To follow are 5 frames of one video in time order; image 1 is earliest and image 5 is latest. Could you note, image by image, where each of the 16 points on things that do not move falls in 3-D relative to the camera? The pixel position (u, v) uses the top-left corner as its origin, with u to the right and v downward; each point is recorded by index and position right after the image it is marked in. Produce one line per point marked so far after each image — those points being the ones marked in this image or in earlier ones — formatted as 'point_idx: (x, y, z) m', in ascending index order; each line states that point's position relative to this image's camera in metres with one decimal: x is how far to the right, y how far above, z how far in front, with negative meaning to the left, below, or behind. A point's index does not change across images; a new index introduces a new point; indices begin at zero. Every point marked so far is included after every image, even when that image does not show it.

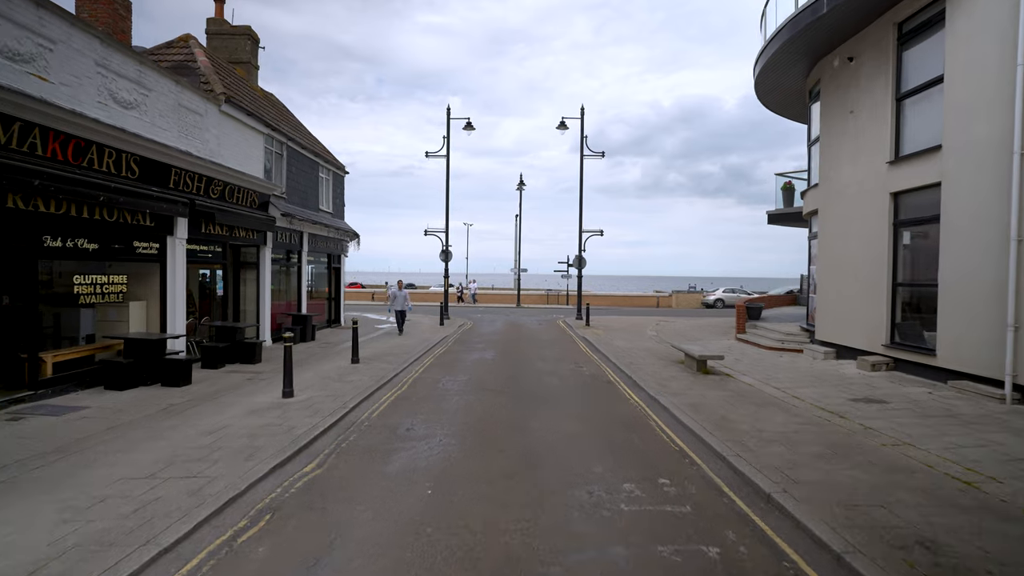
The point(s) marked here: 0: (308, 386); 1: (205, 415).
0: (-6.1, -2.9, +9.6) m
1: (-7.2, -3.0, +7.5) m
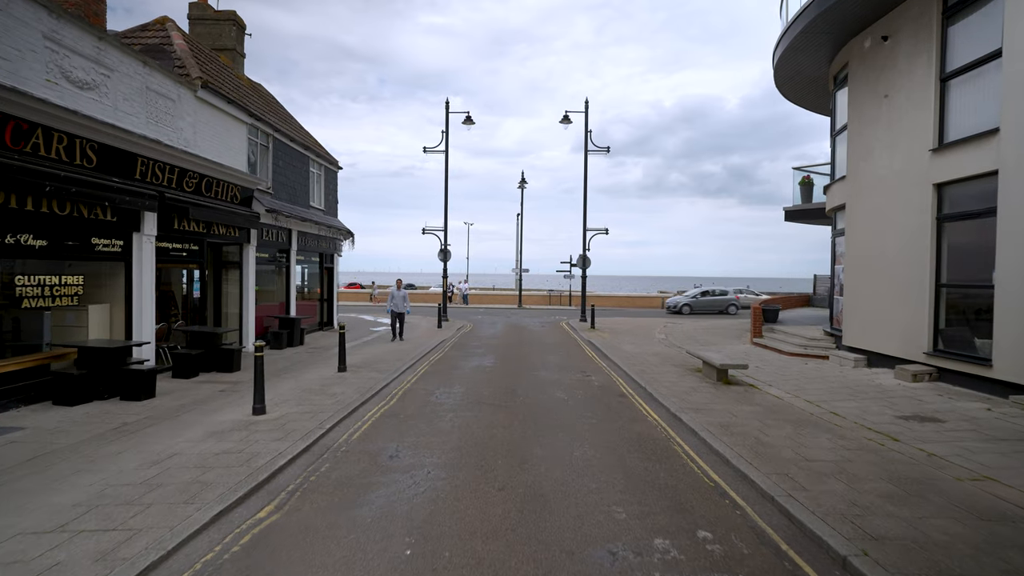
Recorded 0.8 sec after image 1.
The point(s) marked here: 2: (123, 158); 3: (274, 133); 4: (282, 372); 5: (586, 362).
0: (-6.1, -3.0, +8.5) m
1: (-7.2, -3.0, +6.5) m
2: (-11.3, +3.8, +9.3) m
3: (-11.6, +7.5, +15.5) m
4: (-8.2, -3.0, +11.3) m
5: (+3.0, -3.0, +12.9) m
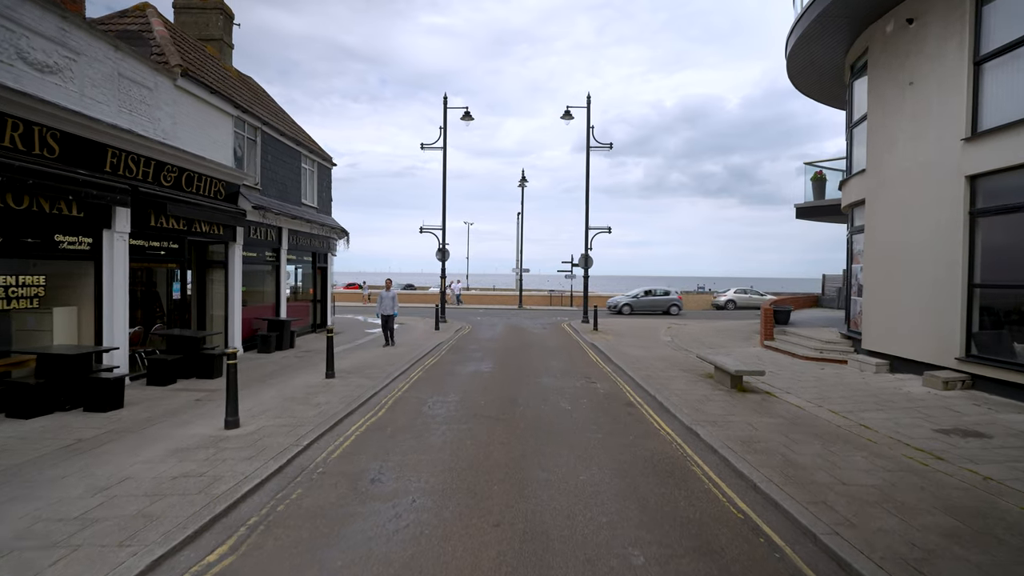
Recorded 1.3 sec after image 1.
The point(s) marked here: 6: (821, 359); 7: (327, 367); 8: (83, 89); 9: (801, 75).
0: (-6.1, -3.0, +7.8) m
1: (-7.2, -3.1, +5.8) m
2: (-11.4, +3.8, +8.6) m
3: (-11.7, +7.5, +14.8) m
4: (-8.2, -3.0, +10.6) m
5: (+3.0, -3.1, +12.2) m
6: (+12.7, -2.9, +13.1) m
7: (-6.1, -2.6, +10.7) m
8: (-11.6, +5.4, +8.6) m
9: (+14.3, +10.5, +15.7) m
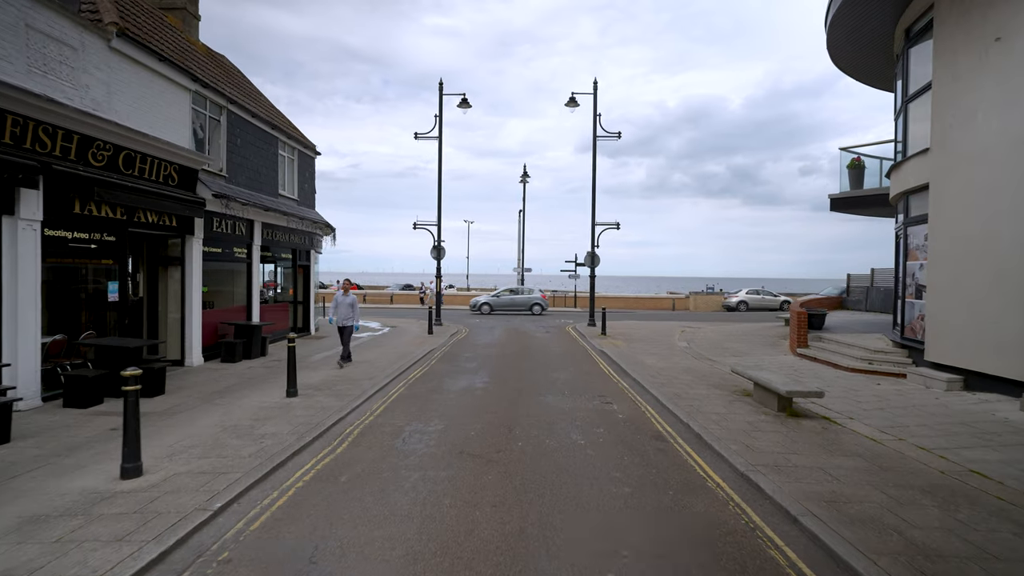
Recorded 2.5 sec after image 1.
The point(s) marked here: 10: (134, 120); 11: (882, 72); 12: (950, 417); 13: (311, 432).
0: (-6.2, -3.0, +6.1) m
1: (-7.3, -3.1, +4.0) m
2: (-11.4, +3.8, +6.9) m
3: (-11.7, +7.5, +13.1) m
4: (-8.2, -3.0, +8.9) m
5: (+2.9, -3.1, +10.4) m
6: (+12.6, -2.9, +11.2) m
7: (-6.2, -2.7, +8.9) m
8: (-11.6, +5.4, +6.8) m
9: (+14.3, +10.5, +13.8) m
10: (-11.7, +5.2, +9.9) m
11: (+17.4, +10.1, +15.0) m
12: (+10.7, -3.2, +7.8) m
13: (-4.4, -3.1, +6.9) m
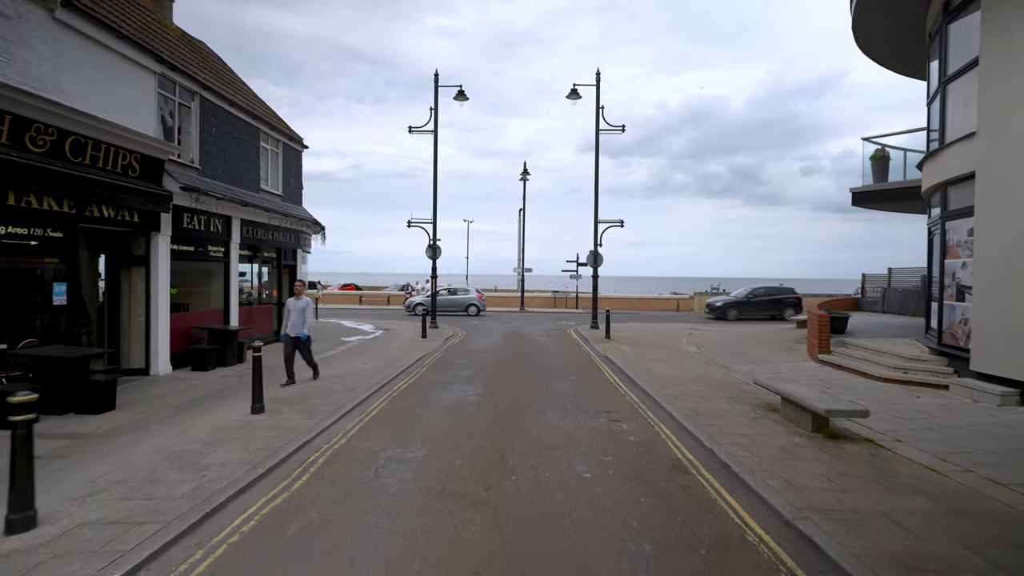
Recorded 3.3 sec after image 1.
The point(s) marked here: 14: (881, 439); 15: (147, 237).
0: (-6.3, -3.1, +5.0) m
1: (-7.5, -3.1, +3.0) m
2: (-11.6, +3.7, +5.9) m
3: (-11.8, +7.4, +12.1) m
4: (-8.3, -3.1, +7.8) m
5: (+2.8, -3.1, +9.3) m
6: (+12.5, -3.0, +10.1) m
7: (-6.3, -2.7, +7.8) m
8: (-11.8, +5.3, +5.8) m
9: (+14.1, +10.4, +12.7) m
10: (-11.9, +5.2, +8.9) m
11: (+17.3, +10.1, +13.9) m
12: (+10.6, -3.2, +6.7) m
13: (-4.5, -3.1, +5.8) m
14: (+7.8, -3.2, +6.8) m
15: (-12.1, +1.7, +10.5) m
